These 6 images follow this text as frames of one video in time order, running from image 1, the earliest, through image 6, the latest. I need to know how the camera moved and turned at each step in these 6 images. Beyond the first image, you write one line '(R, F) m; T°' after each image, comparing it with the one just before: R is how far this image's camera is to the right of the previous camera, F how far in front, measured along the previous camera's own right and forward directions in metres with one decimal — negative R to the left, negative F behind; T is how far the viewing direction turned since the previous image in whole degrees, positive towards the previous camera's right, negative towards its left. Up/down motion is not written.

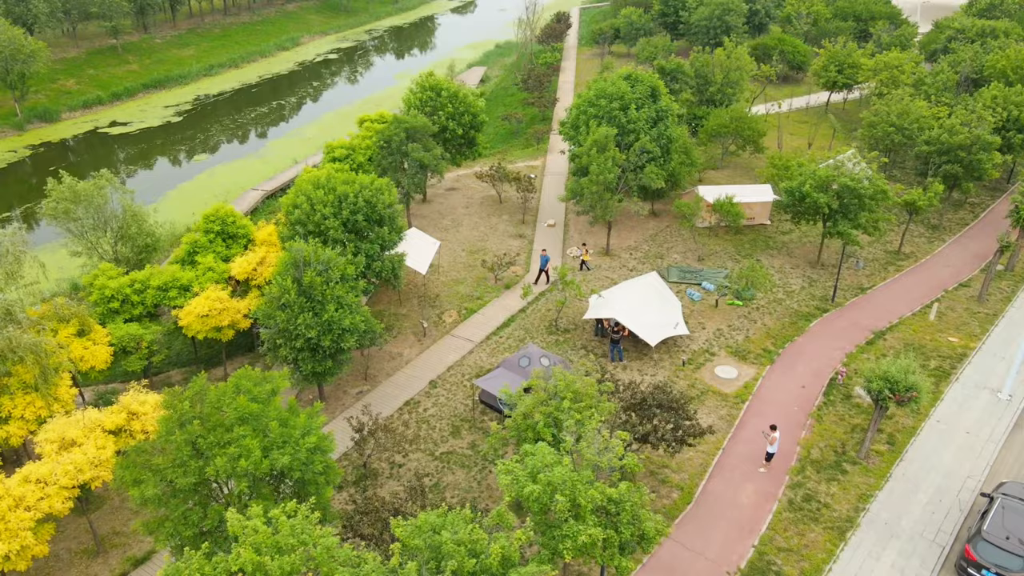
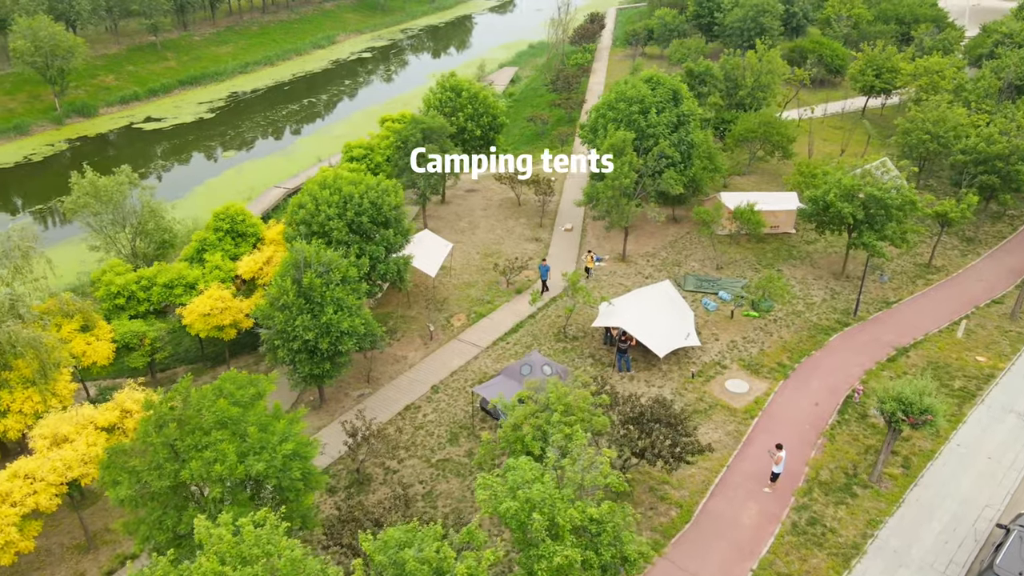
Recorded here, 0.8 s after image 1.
(+1.0, +0.4) m; -3°
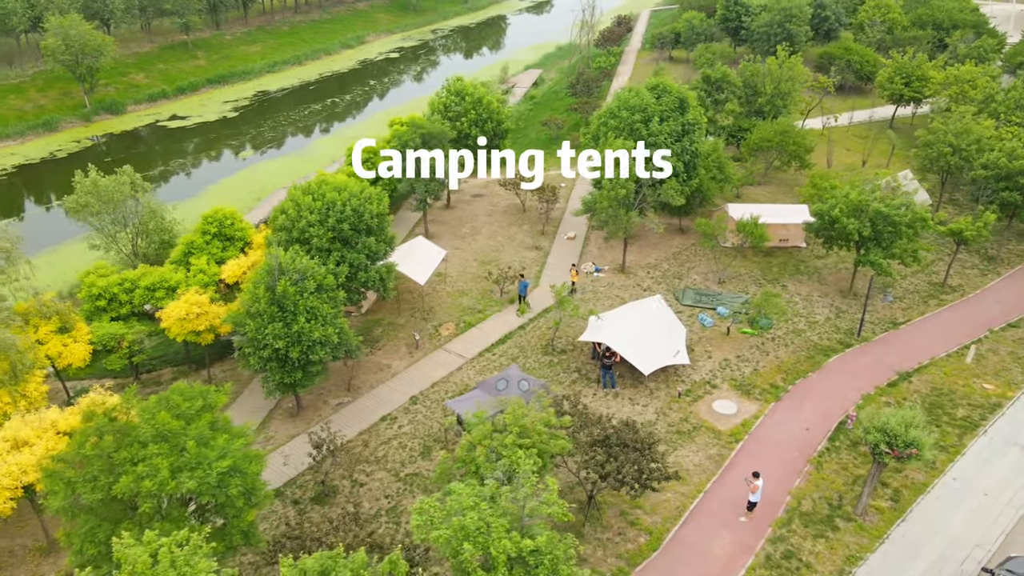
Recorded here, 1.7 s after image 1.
(+1.7, +0.5) m; -3°
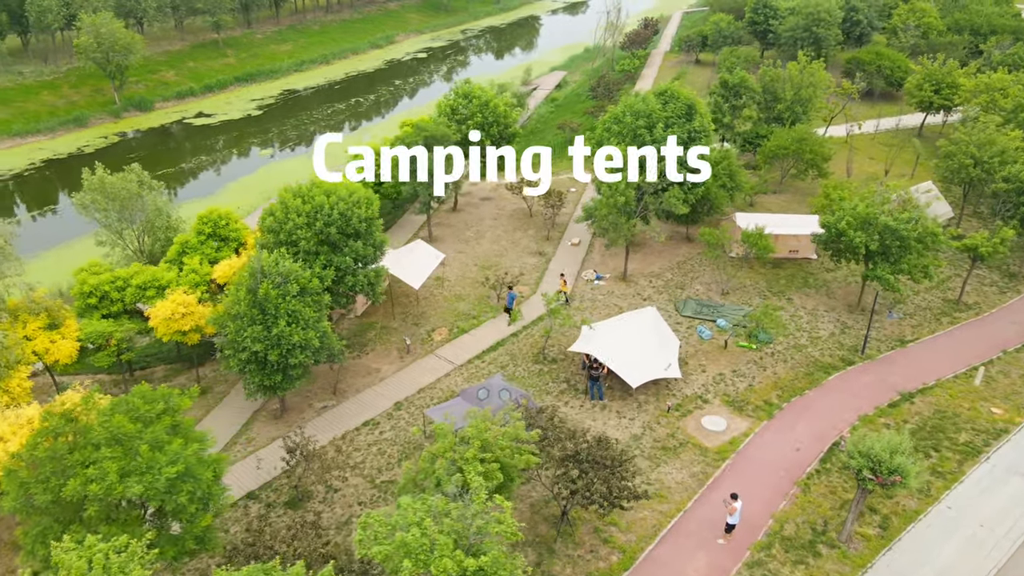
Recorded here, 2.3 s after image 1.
(+1.5, +0.3) m; -3°
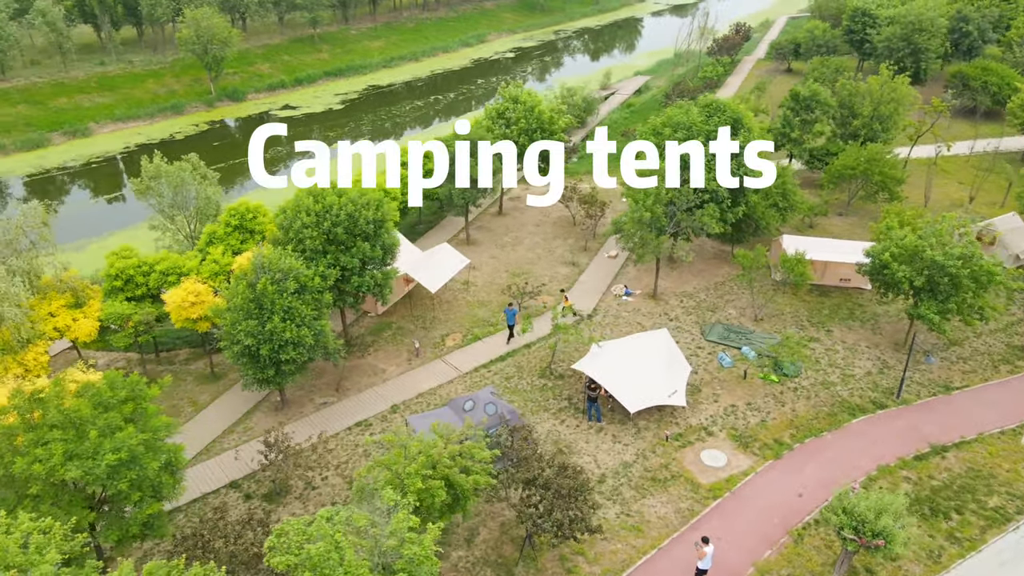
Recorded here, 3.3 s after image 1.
(+3.0, +0.6) m; -8°
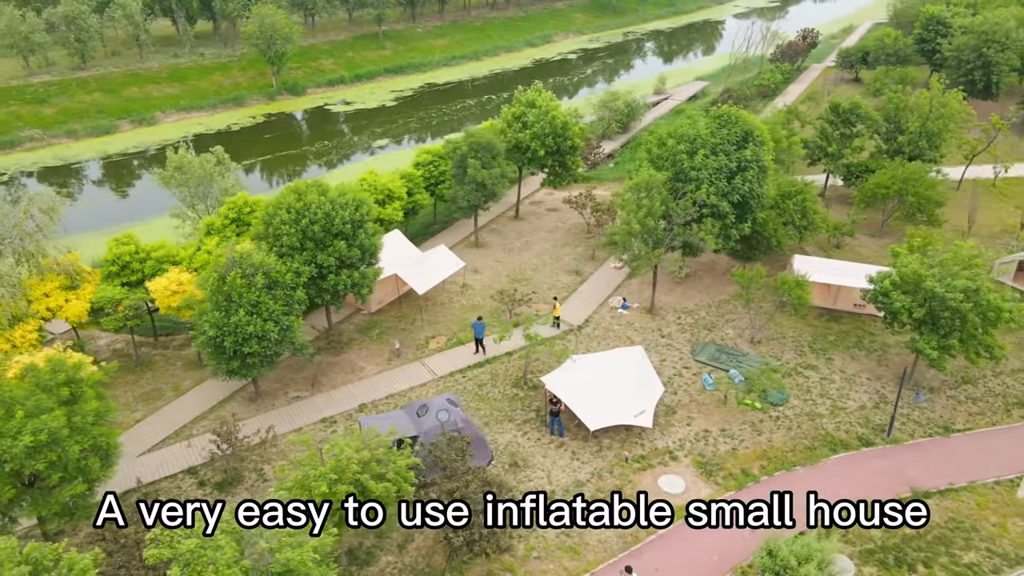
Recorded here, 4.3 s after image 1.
(+3.4, +0.4) m; -6°
